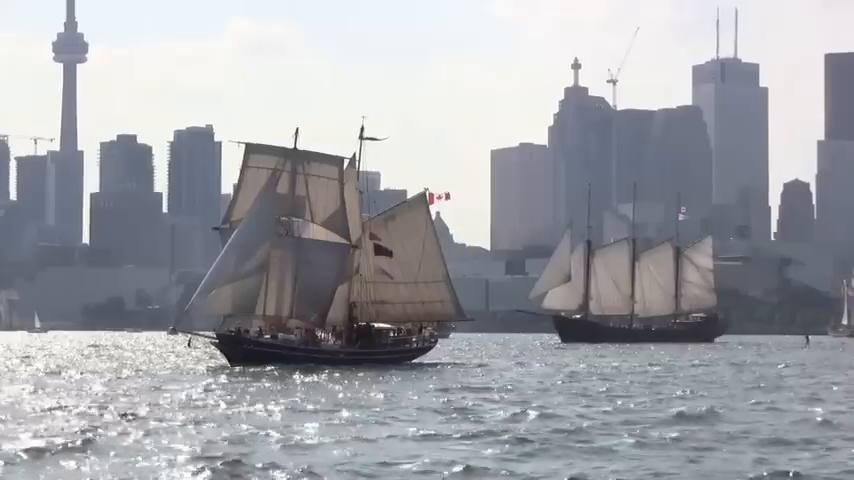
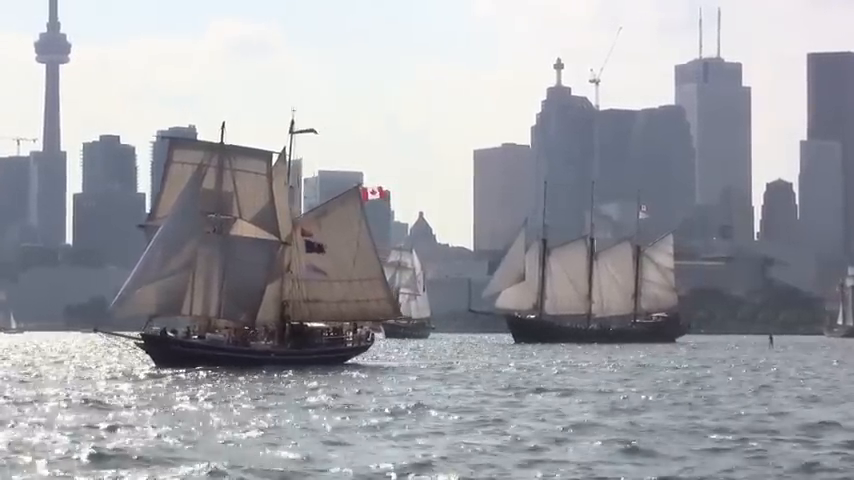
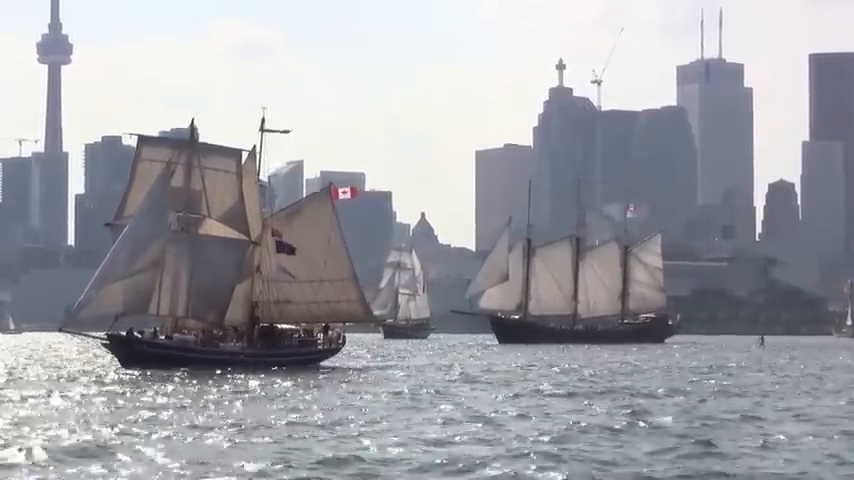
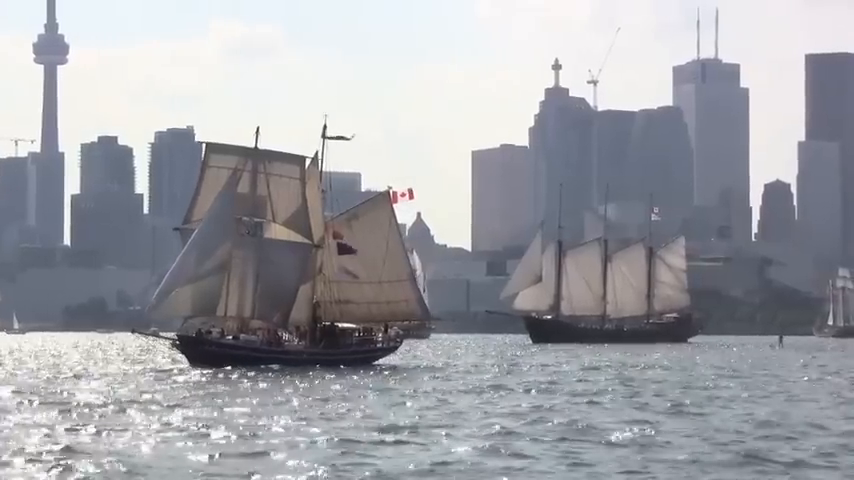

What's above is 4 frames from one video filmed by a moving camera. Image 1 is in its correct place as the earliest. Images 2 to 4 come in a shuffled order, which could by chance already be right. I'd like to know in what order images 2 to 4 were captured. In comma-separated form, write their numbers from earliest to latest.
4, 2, 3
